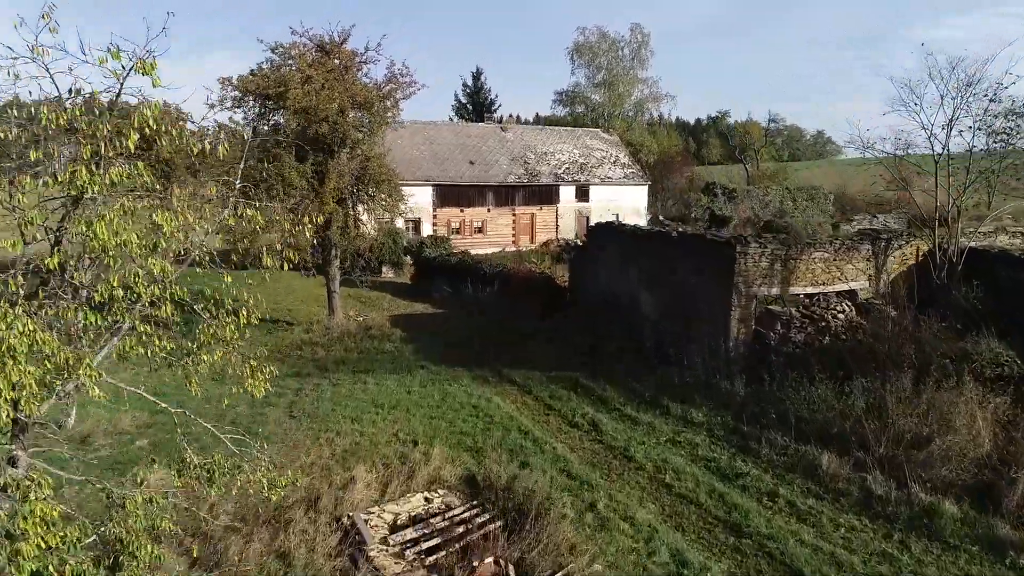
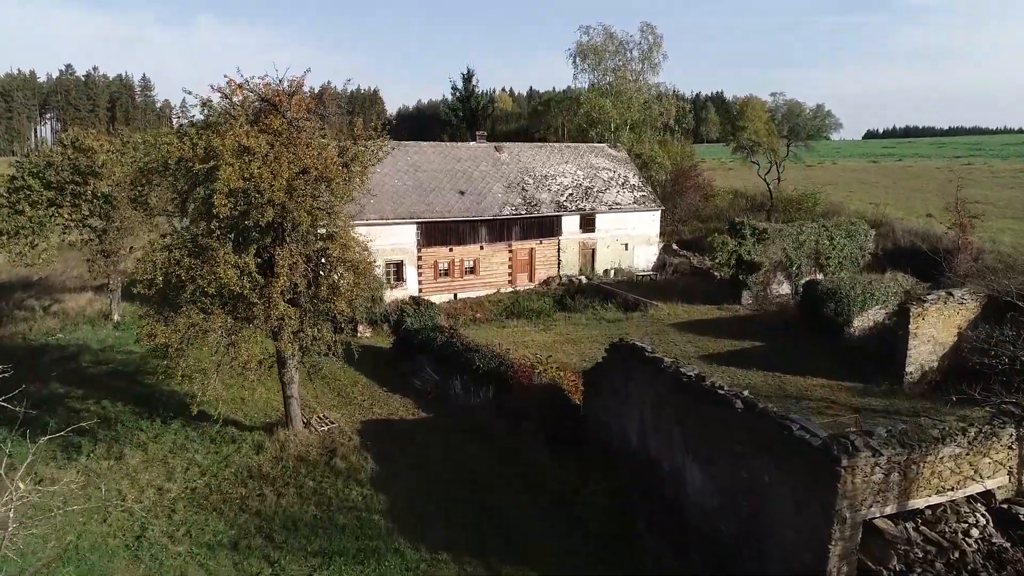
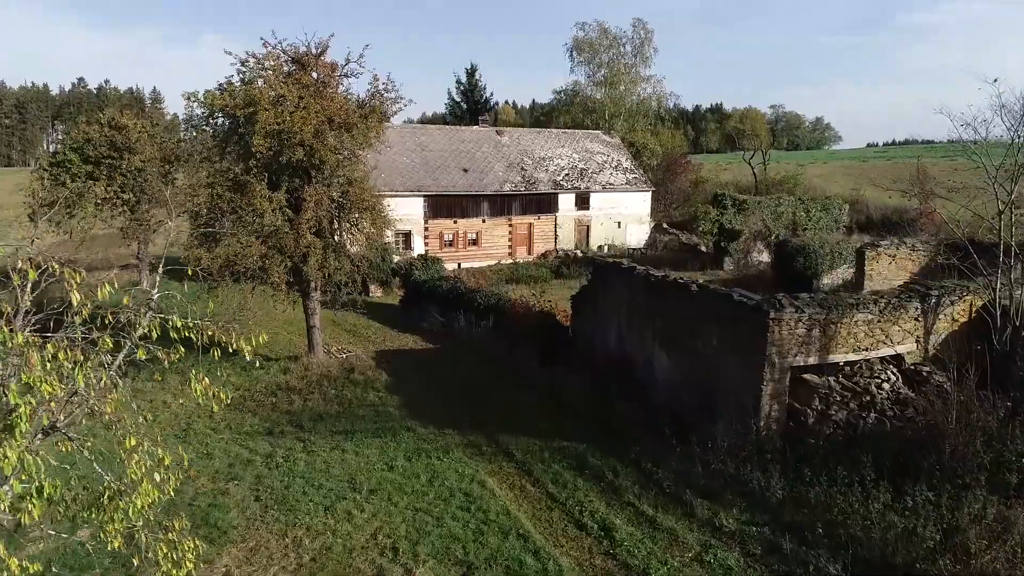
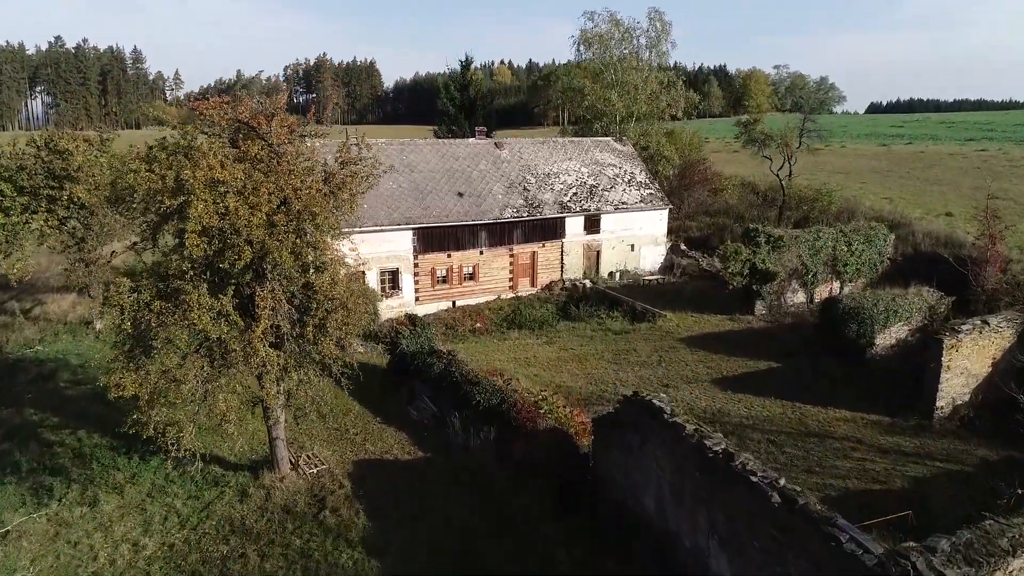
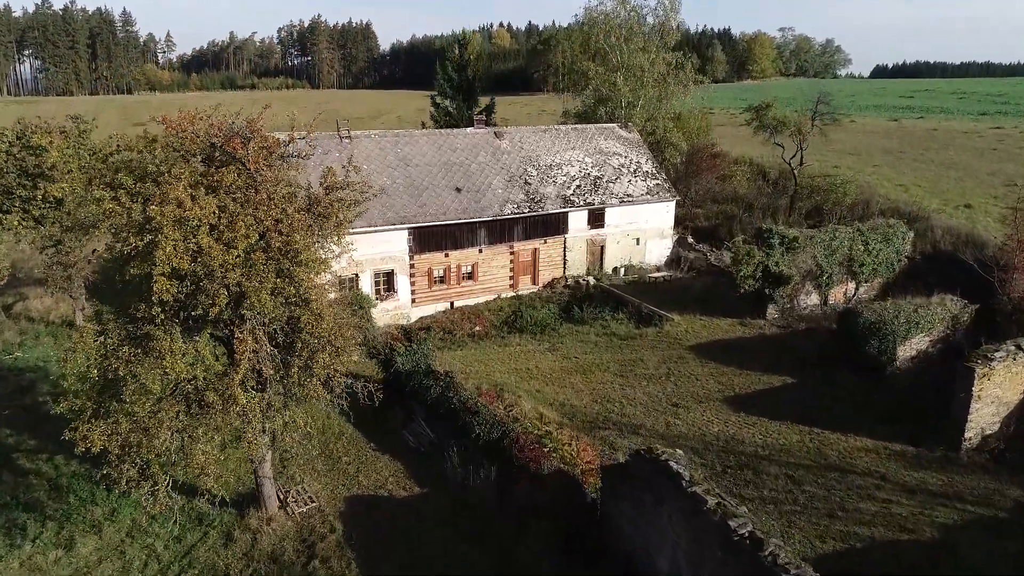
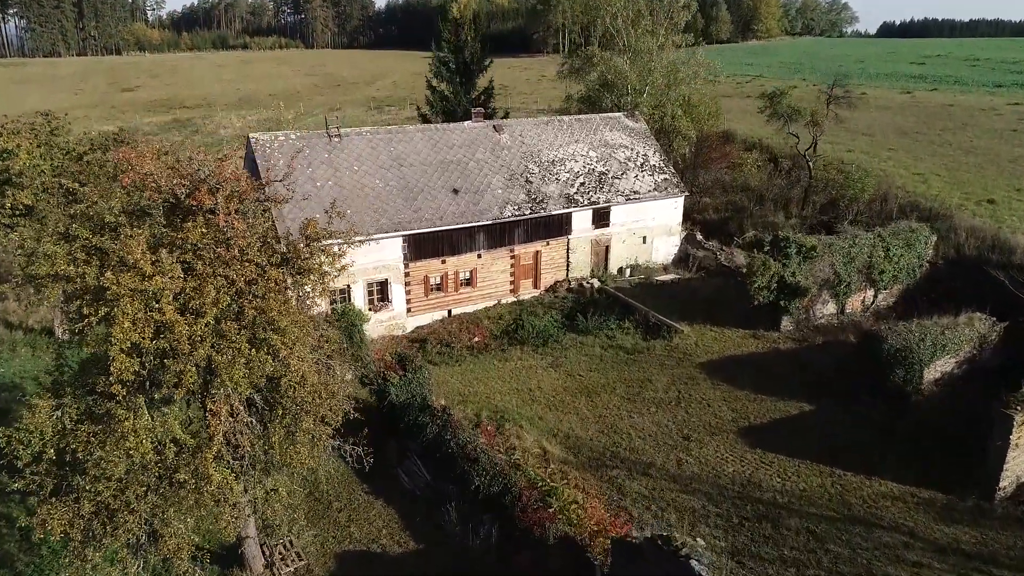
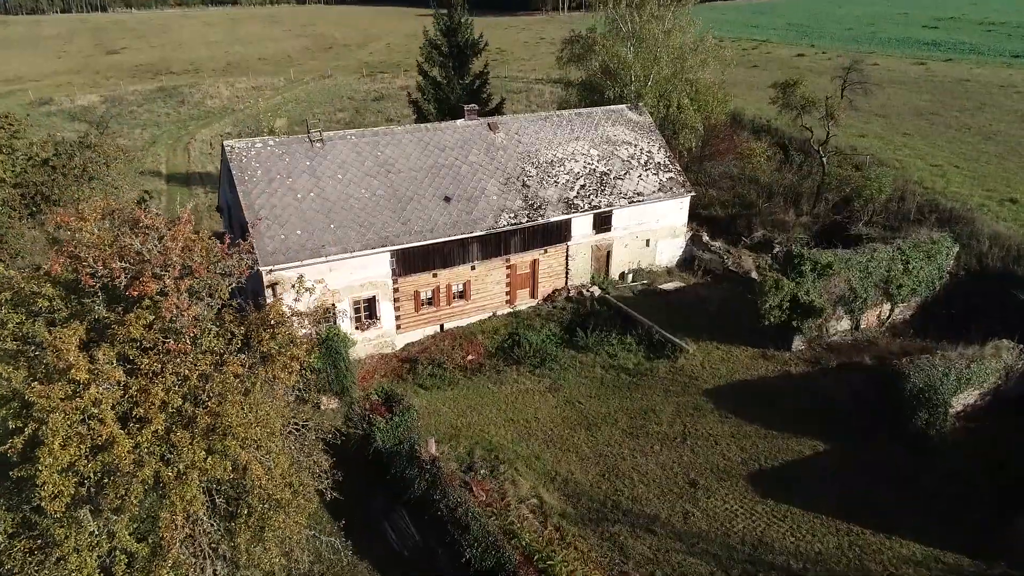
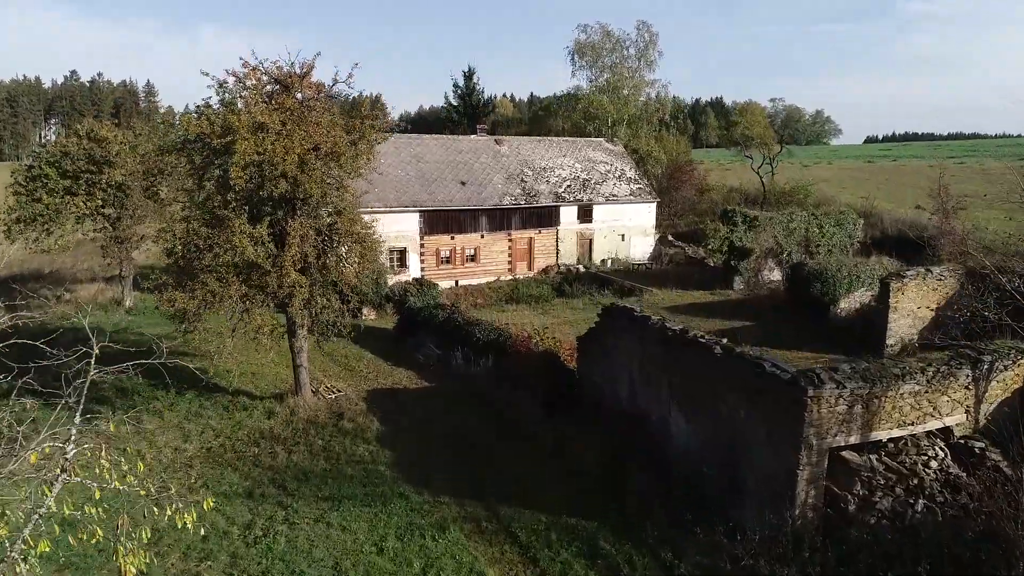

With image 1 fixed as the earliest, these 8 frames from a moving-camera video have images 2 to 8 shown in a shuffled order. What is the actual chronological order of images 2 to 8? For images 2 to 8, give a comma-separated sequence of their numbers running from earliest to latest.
3, 8, 2, 4, 5, 6, 7
